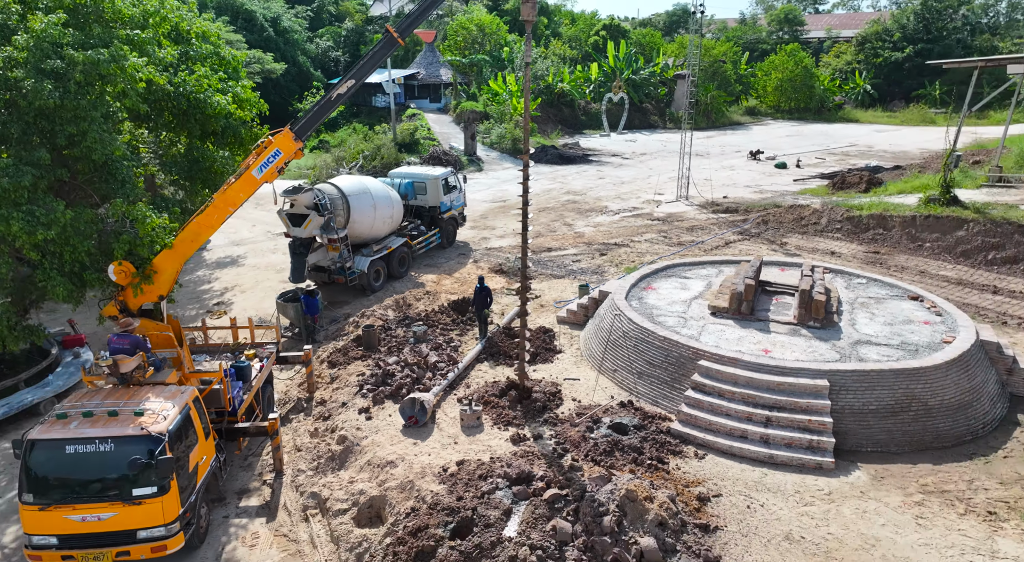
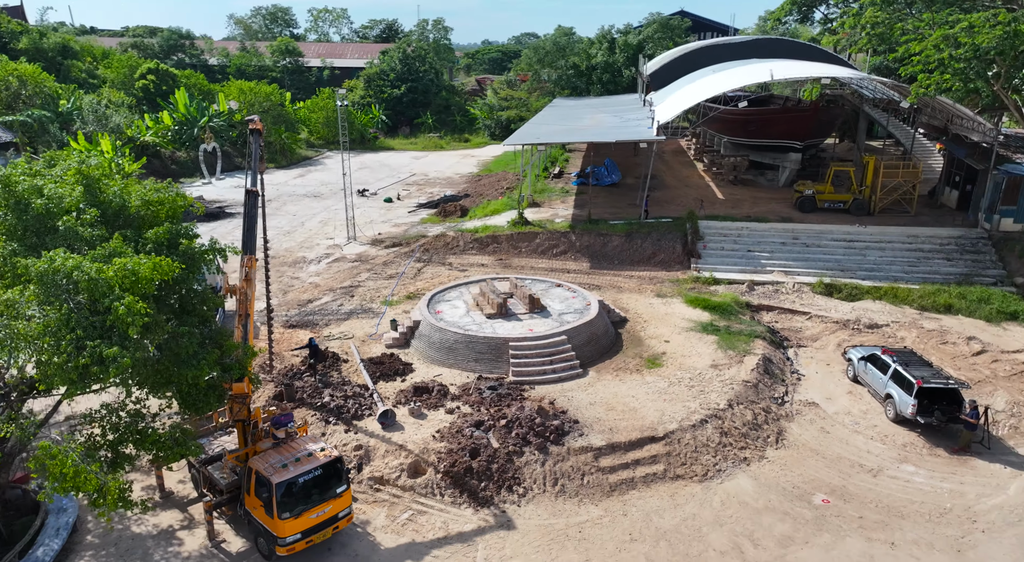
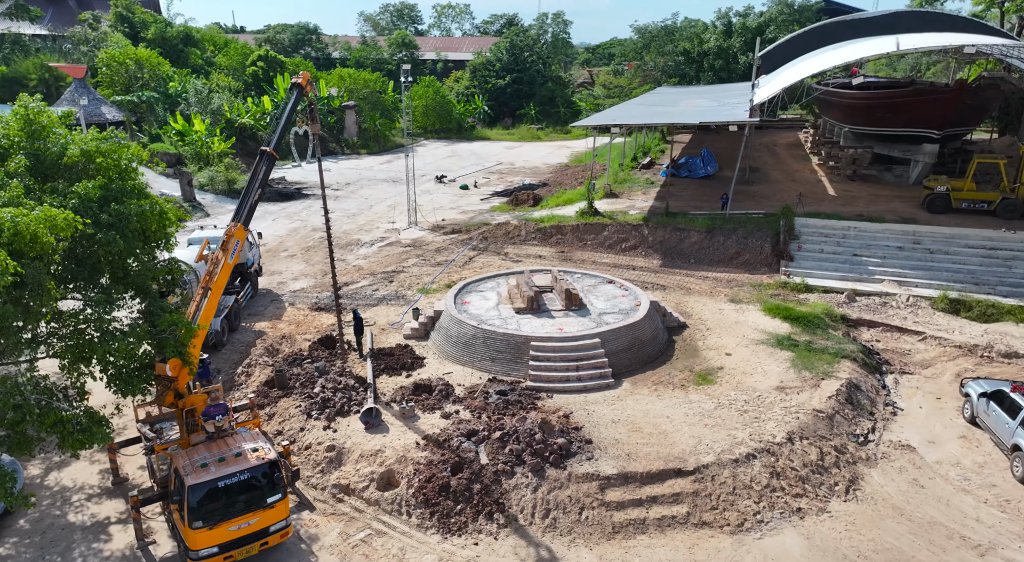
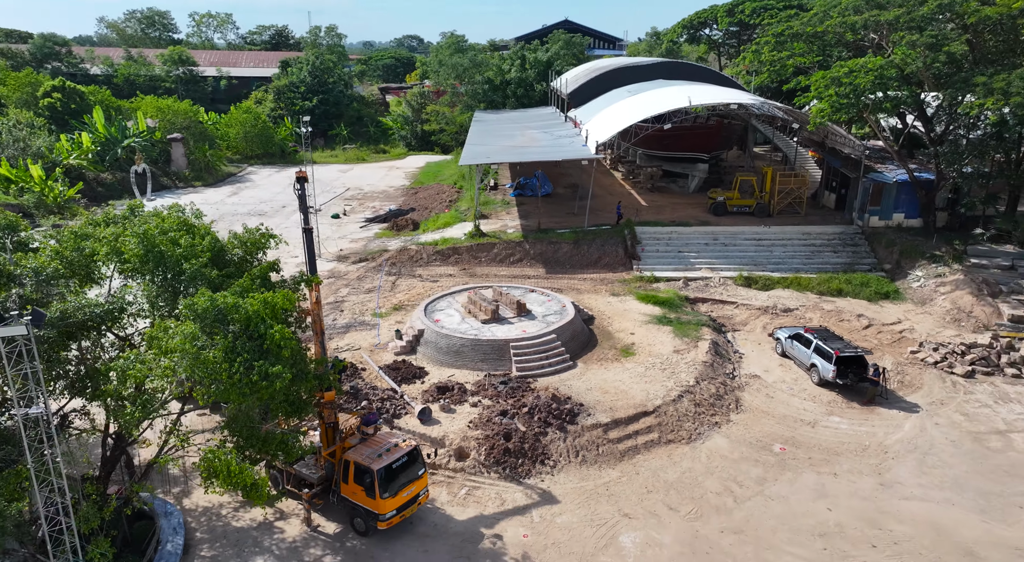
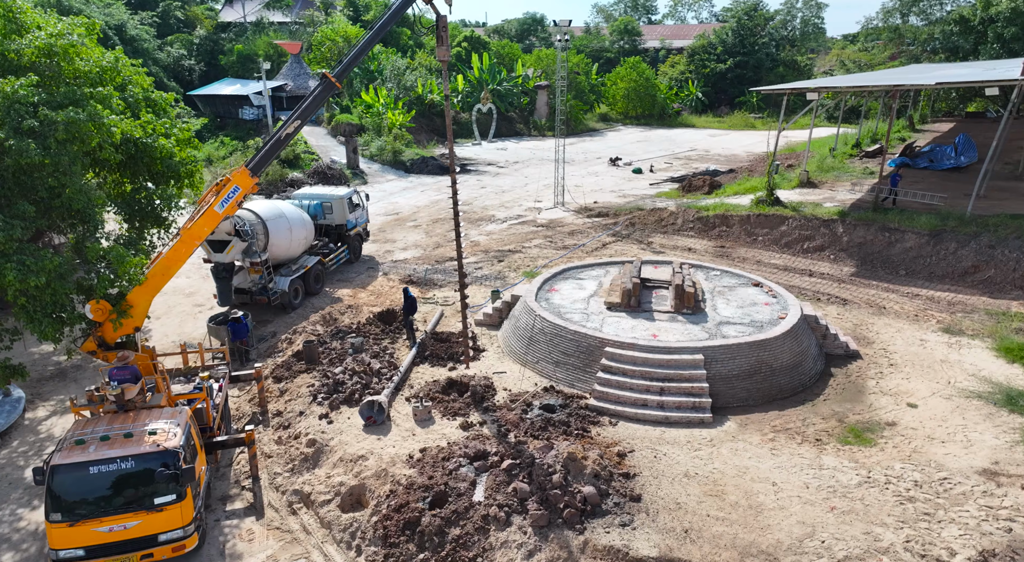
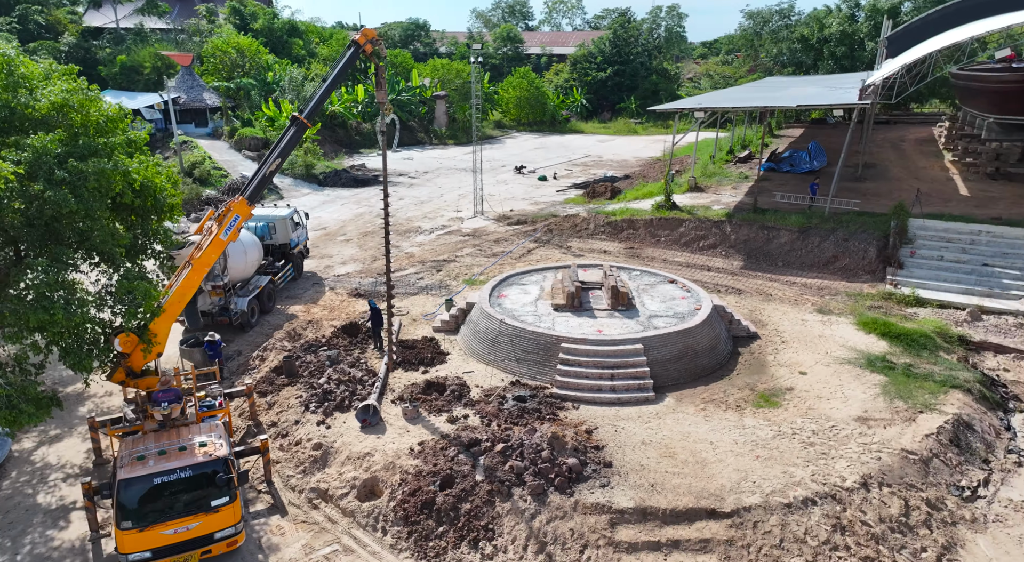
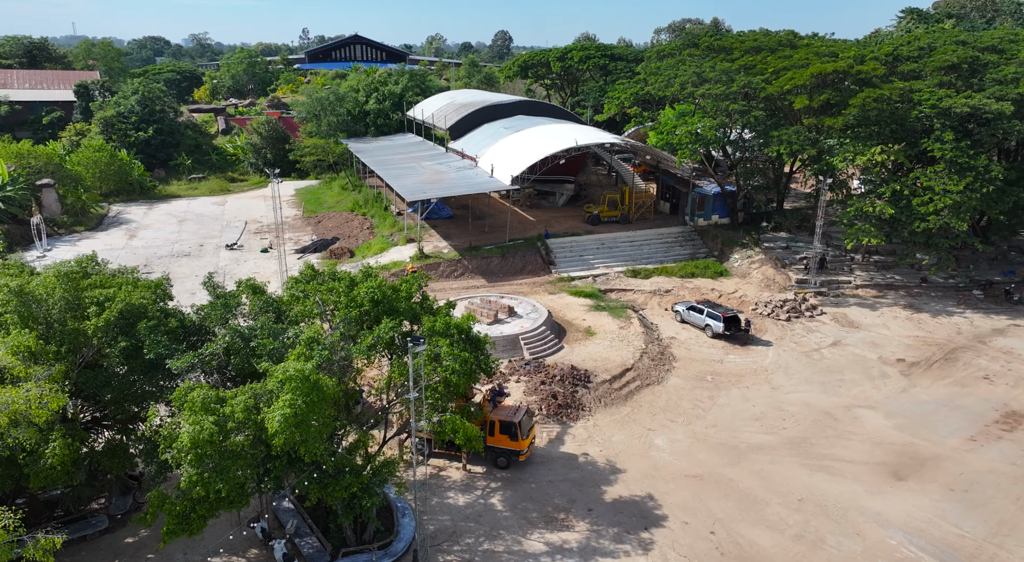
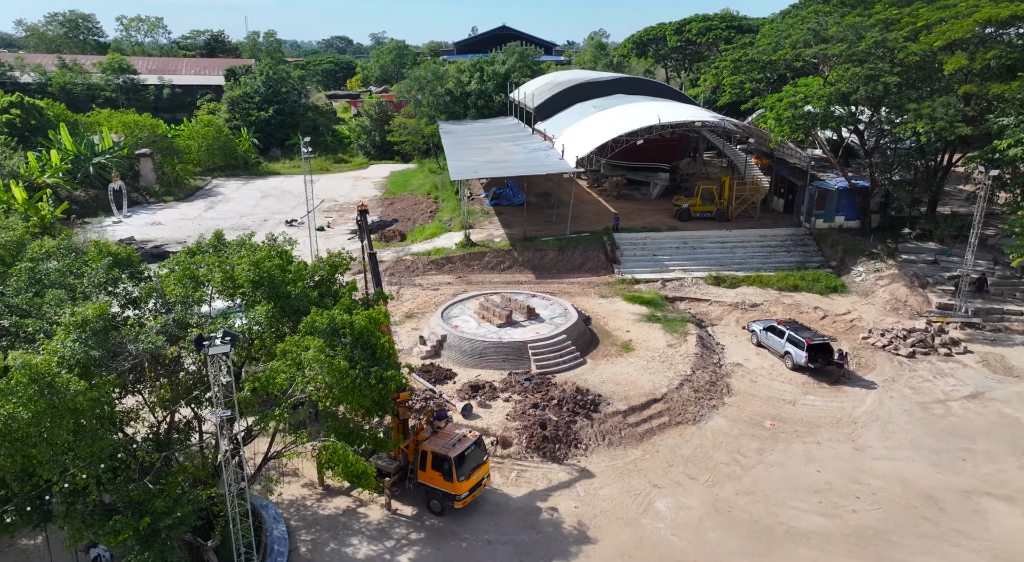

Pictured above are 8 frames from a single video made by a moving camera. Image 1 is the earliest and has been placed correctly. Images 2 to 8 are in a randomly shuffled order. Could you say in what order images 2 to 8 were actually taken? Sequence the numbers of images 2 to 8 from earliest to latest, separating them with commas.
5, 6, 3, 2, 4, 8, 7
